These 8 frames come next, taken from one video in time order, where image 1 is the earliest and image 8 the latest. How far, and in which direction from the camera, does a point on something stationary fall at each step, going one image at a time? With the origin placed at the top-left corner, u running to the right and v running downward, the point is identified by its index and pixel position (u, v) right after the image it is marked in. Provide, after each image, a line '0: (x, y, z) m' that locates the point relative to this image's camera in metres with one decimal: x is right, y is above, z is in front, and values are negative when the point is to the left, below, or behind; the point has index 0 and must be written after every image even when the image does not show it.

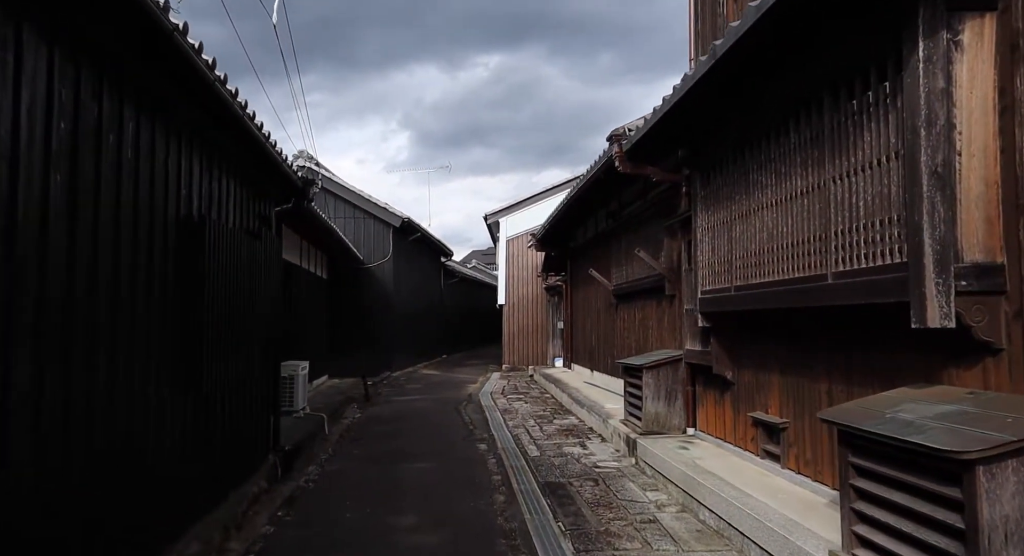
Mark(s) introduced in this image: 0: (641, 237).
0: (+1.7, +0.5, +8.8) m
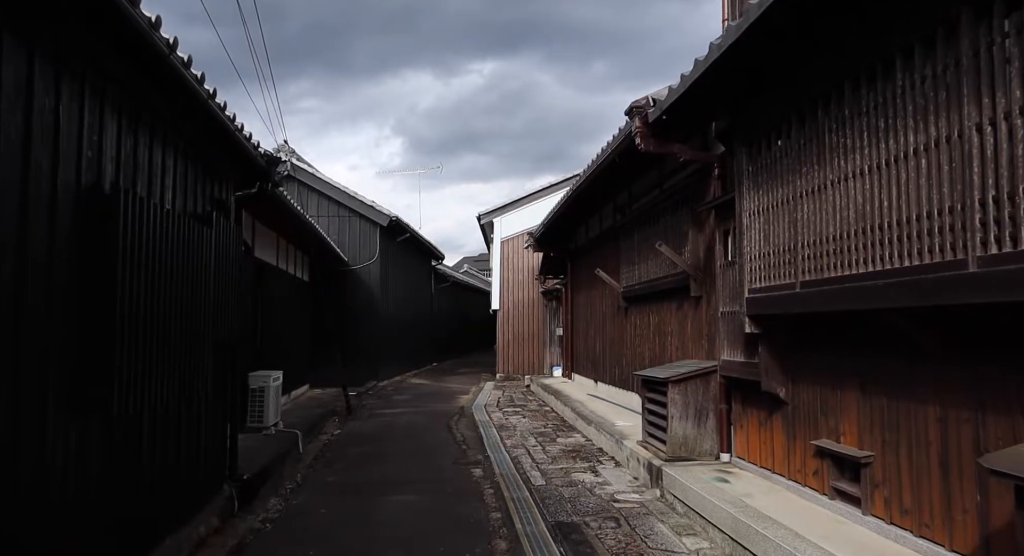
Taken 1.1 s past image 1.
0: (+1.7, +0.5, +7.8) m
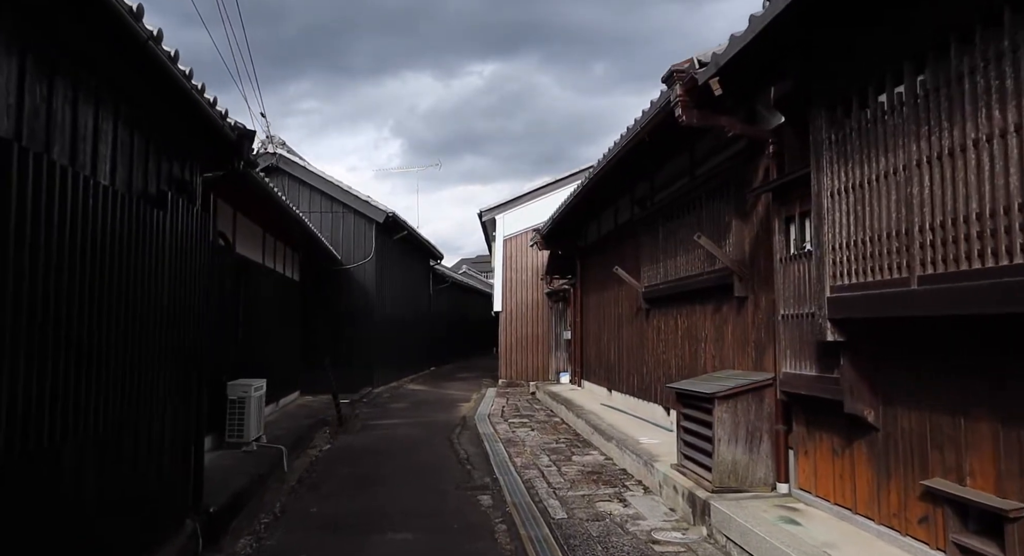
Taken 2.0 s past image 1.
0: (+1.9, +0.6, +6.9) m
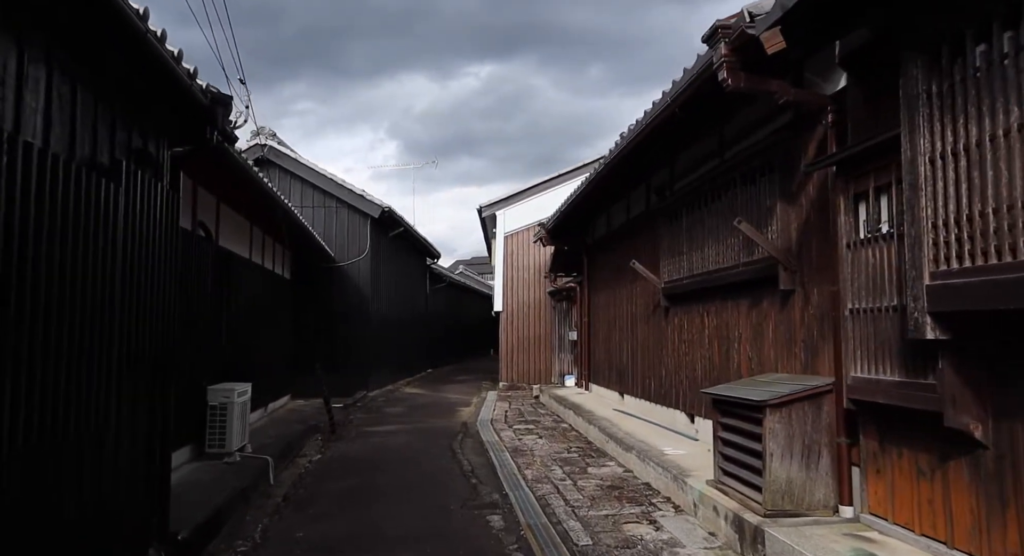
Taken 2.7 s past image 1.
0: (+1.9, +0.6, +6.3) m
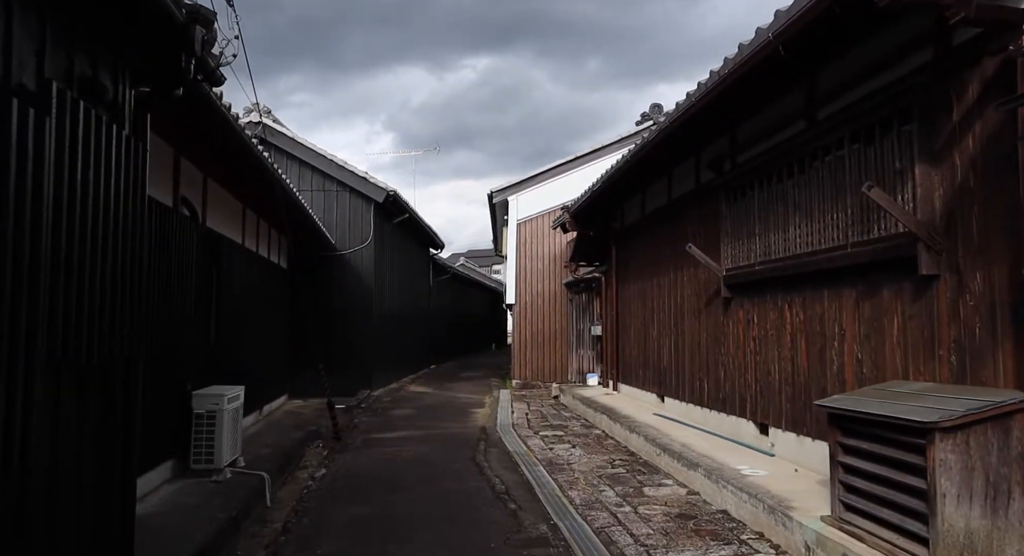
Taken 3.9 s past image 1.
0: (+2.3, +0.7, +5.2) m
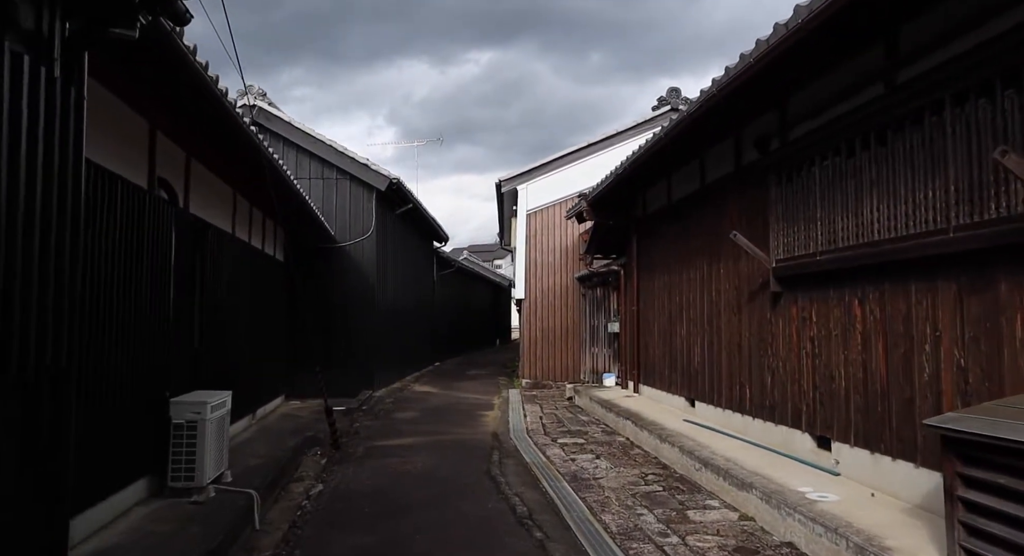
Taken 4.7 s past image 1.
0: (+2.5, +0.8, +4.4) m
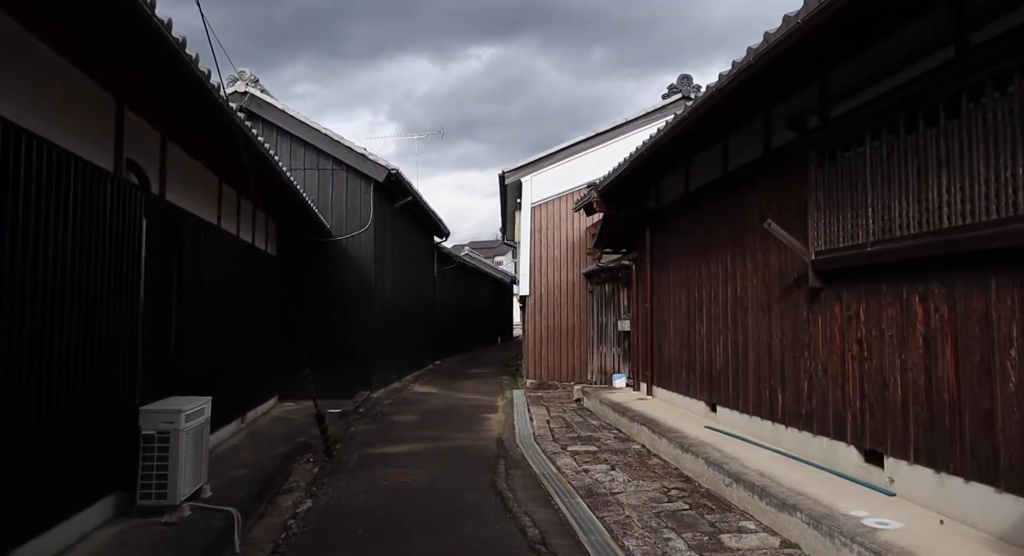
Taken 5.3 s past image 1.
0: (+2.6, +0.8, +3.8) m
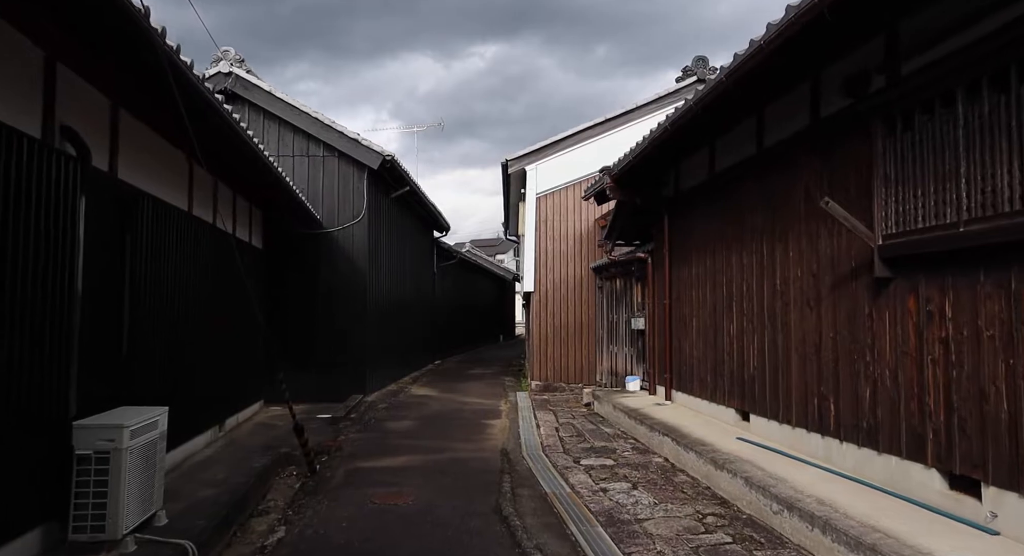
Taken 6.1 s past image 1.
0: (+2.6, +0.9, +3.0) m
